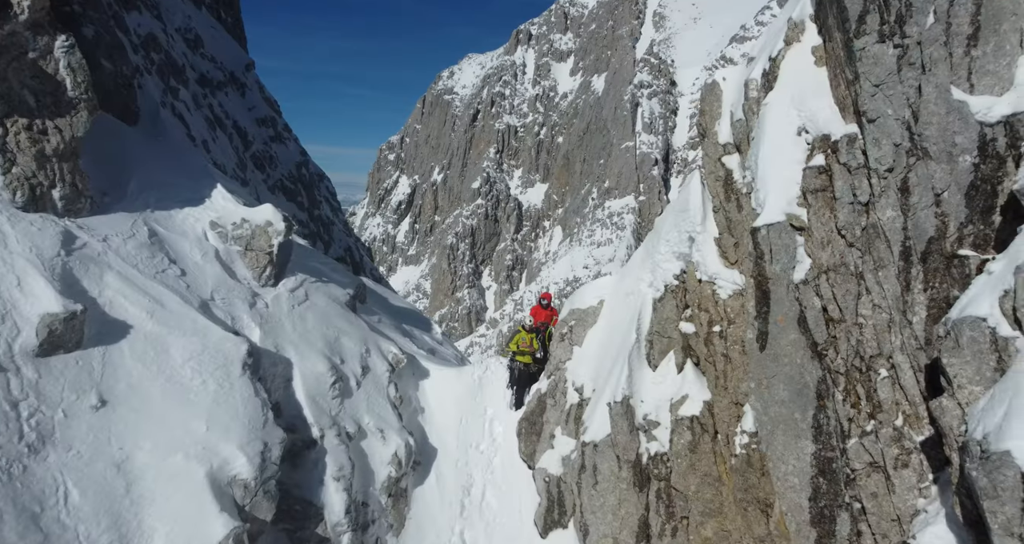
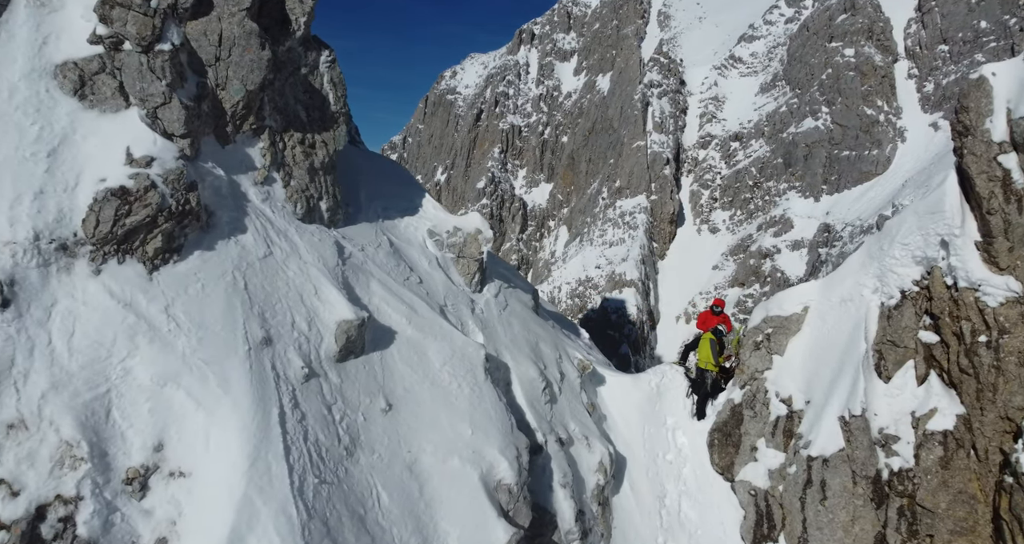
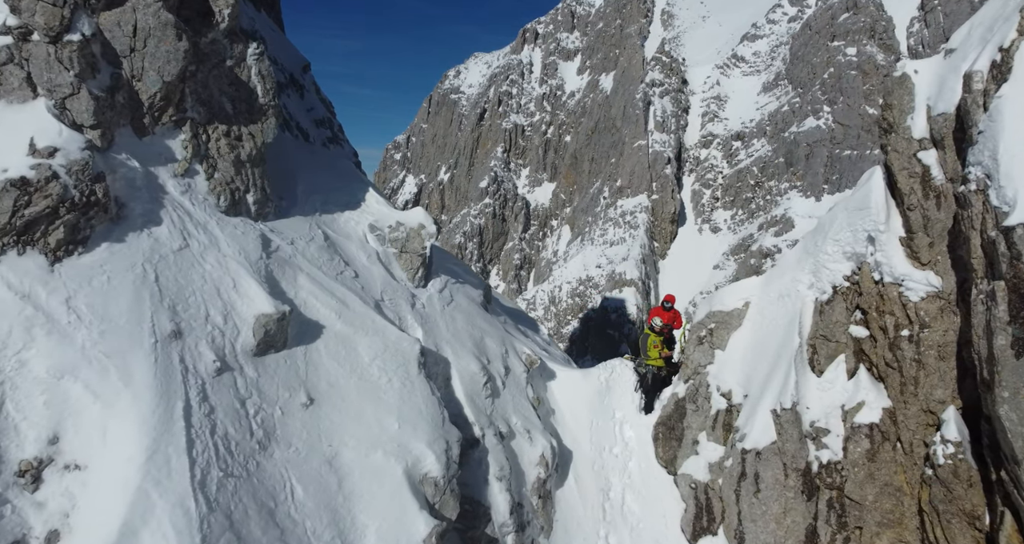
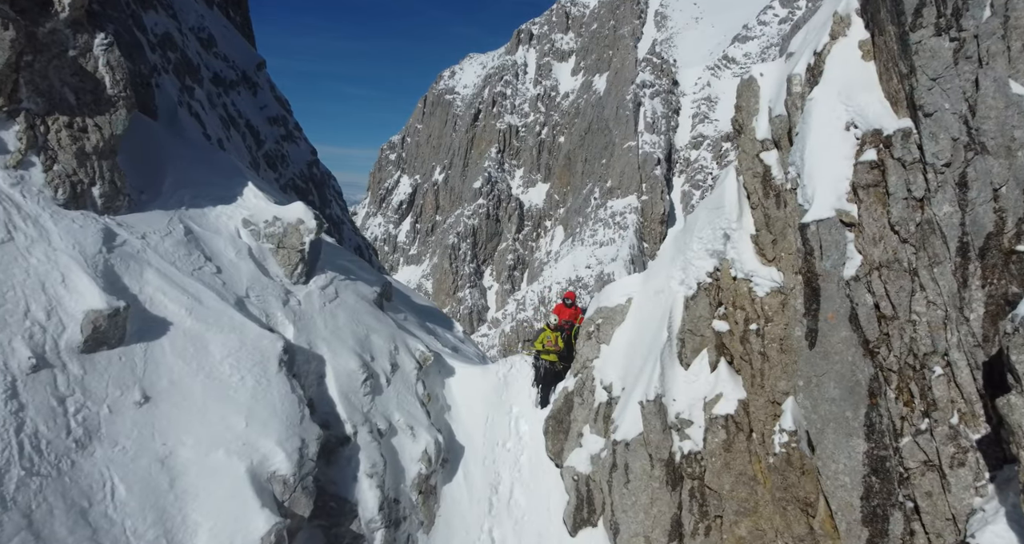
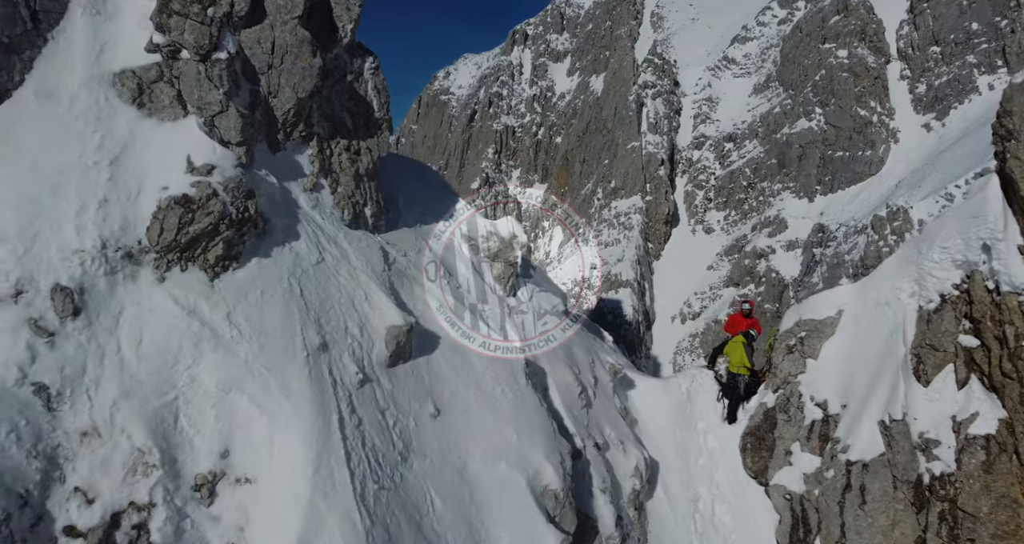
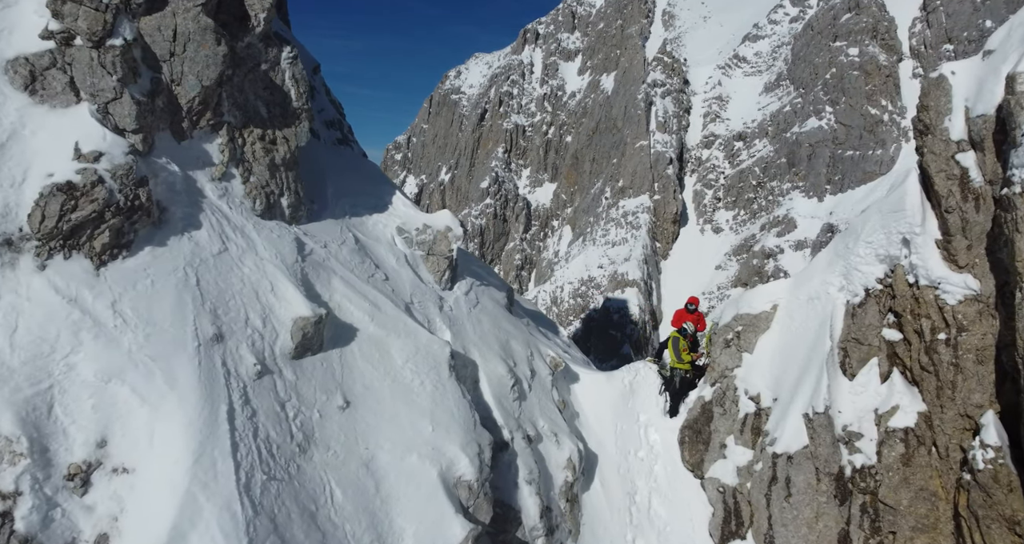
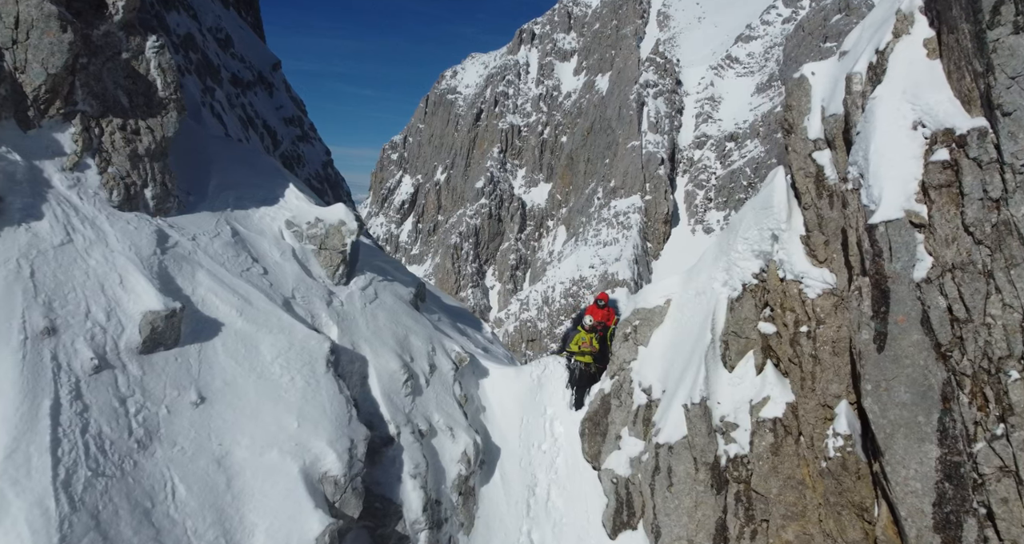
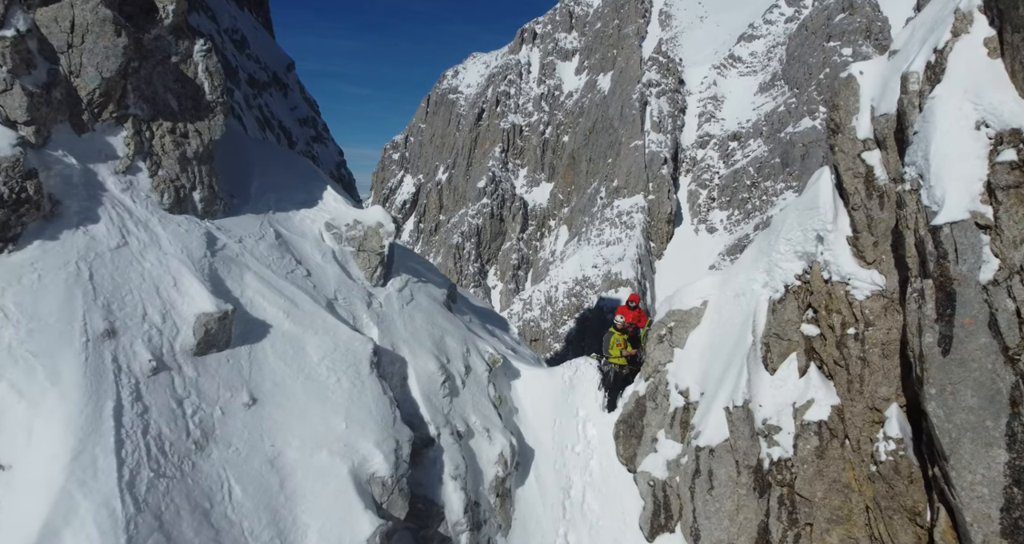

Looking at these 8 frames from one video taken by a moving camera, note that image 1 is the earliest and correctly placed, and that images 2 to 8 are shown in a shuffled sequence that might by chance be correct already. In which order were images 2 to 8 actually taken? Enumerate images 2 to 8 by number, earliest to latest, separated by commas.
4, 7, 8, 3, 6, 2, 5
